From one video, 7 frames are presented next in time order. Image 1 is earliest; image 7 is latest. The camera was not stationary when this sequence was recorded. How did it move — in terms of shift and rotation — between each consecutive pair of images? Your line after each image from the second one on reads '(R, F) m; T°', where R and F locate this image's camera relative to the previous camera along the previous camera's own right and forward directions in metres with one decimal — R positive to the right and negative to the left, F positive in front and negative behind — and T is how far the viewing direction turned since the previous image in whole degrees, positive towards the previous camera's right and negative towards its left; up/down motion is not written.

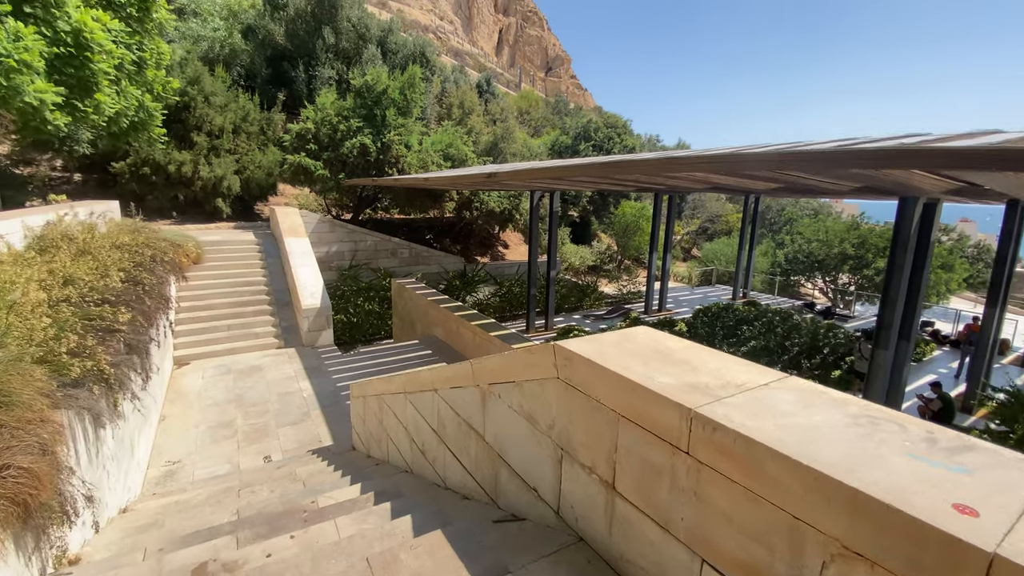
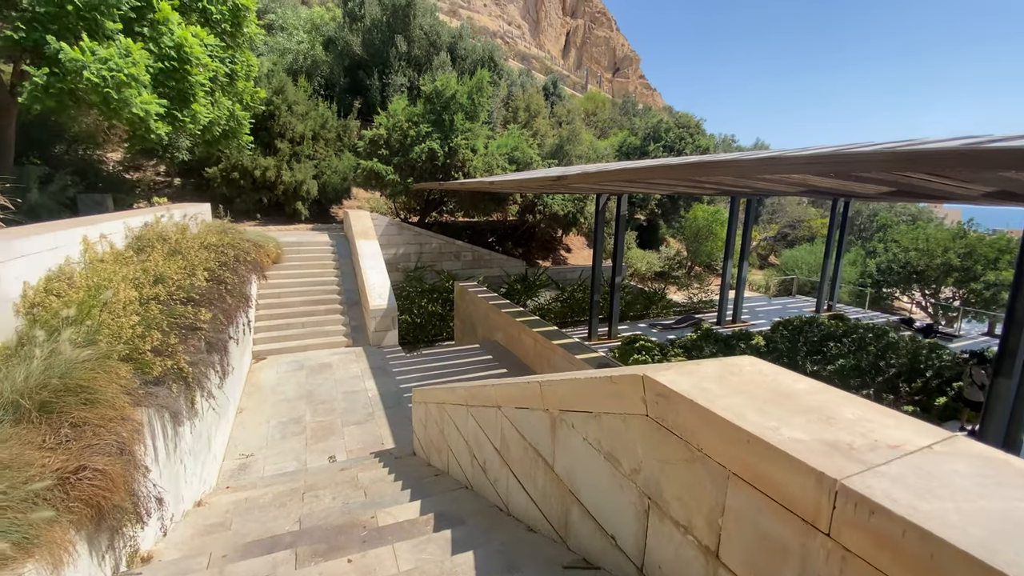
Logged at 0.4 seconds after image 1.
(-0.1, +0.2) m; -7°
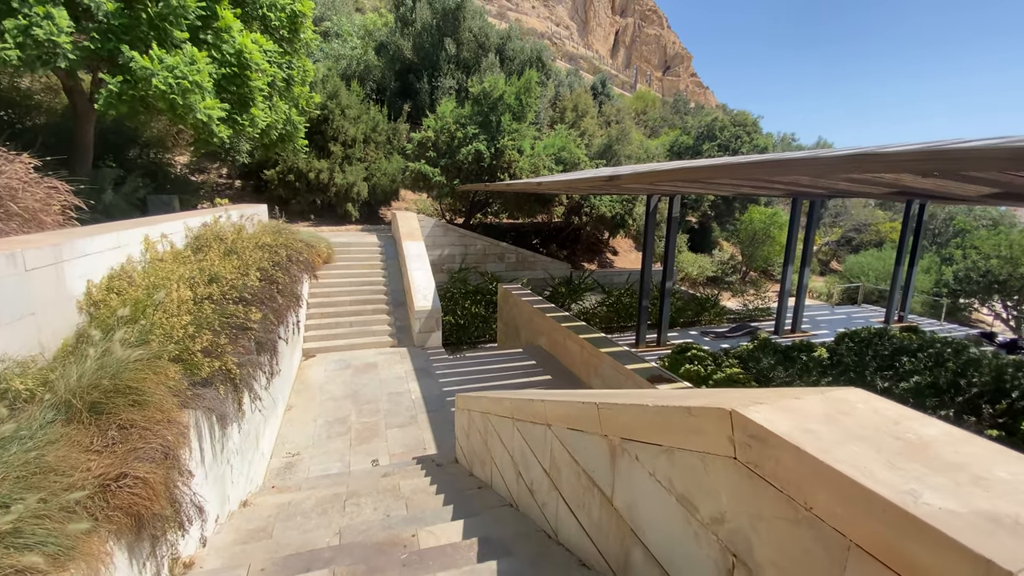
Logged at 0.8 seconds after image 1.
(0.0, +0.1) m; -5°
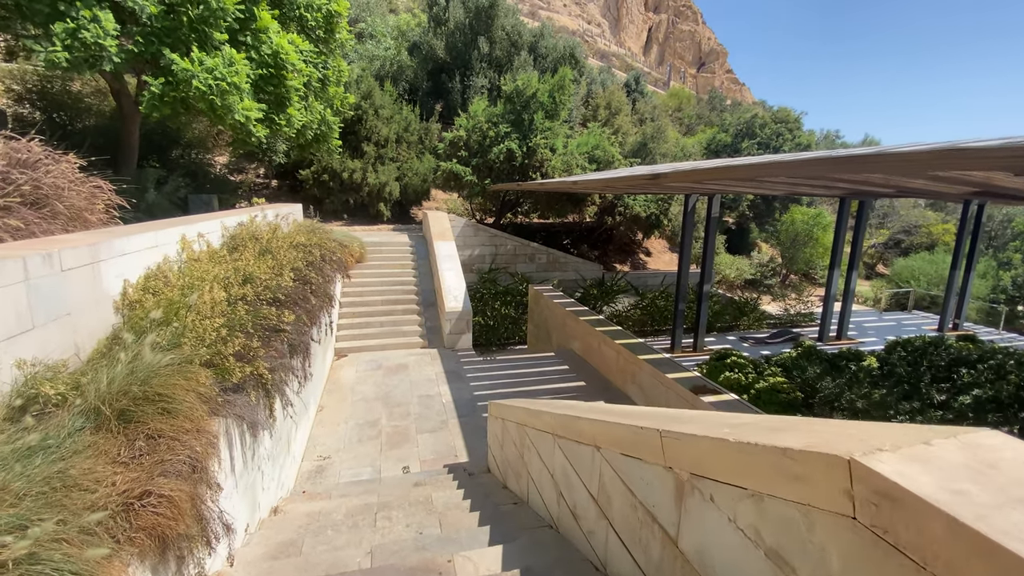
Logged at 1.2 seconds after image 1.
(-0.1, +0.1) m; -3°
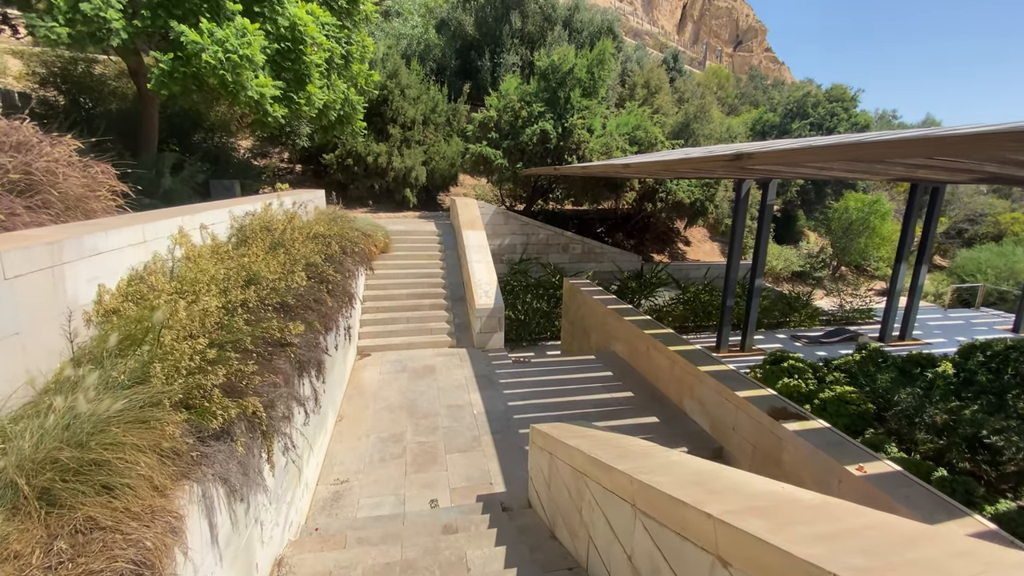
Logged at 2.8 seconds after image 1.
(-0.1, +0.6) m; -3°
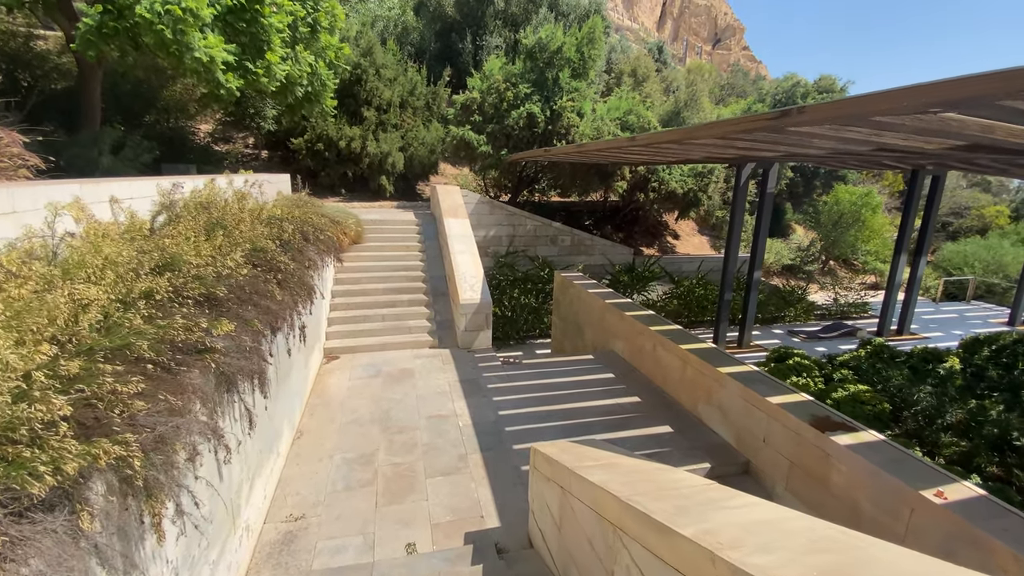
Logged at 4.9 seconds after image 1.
(-0.1, +0.6) m; +2°
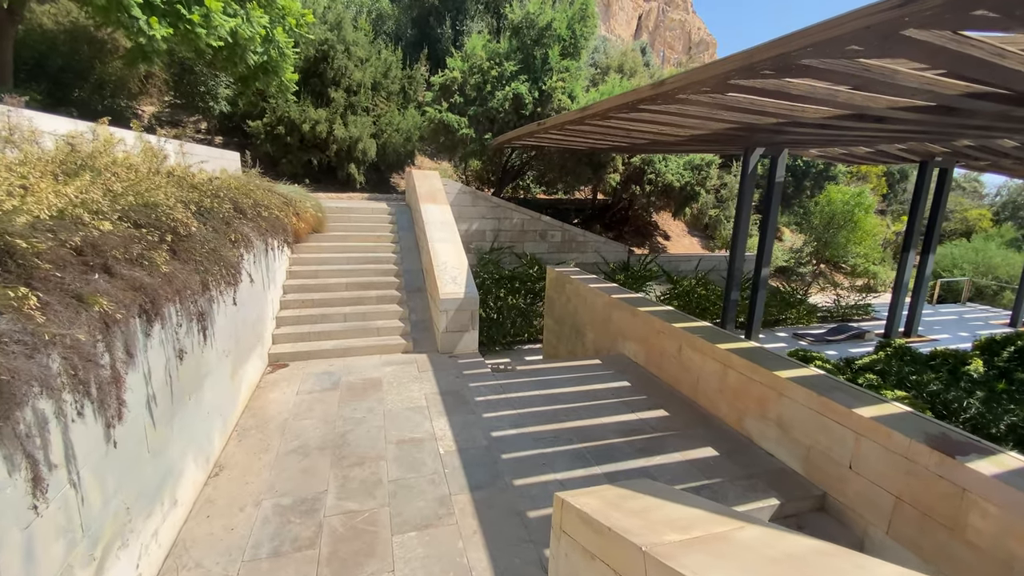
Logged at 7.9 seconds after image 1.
(-0.1, +0.9) m; +3°
